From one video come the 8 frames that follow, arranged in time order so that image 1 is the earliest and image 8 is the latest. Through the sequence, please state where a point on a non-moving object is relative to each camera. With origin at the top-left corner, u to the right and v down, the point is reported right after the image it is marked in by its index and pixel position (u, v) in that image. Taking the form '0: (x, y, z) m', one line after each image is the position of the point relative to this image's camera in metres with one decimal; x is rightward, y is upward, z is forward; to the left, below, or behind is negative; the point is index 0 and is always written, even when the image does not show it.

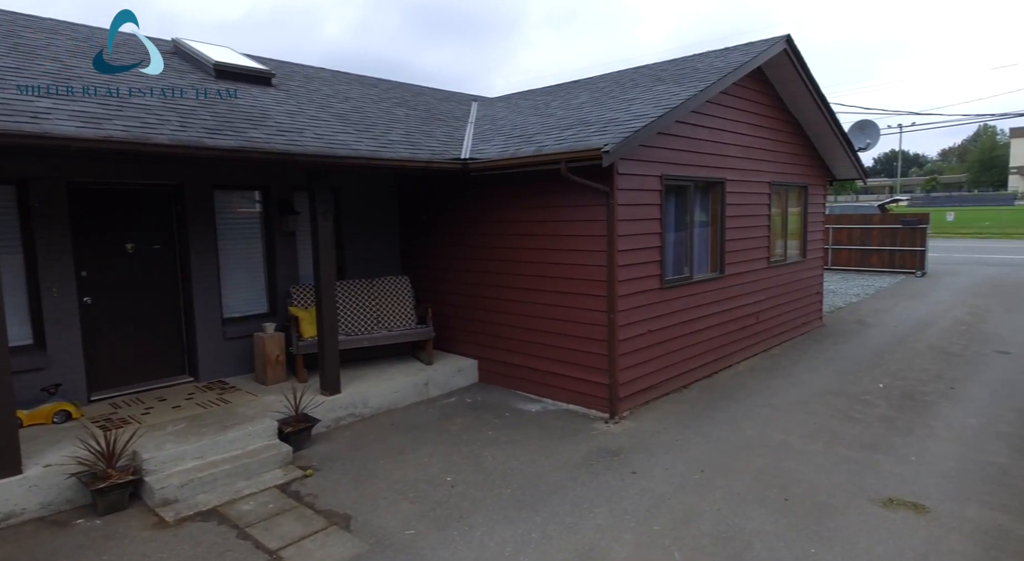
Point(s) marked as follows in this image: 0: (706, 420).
0: (+1.8, -1.3, +6.1) m
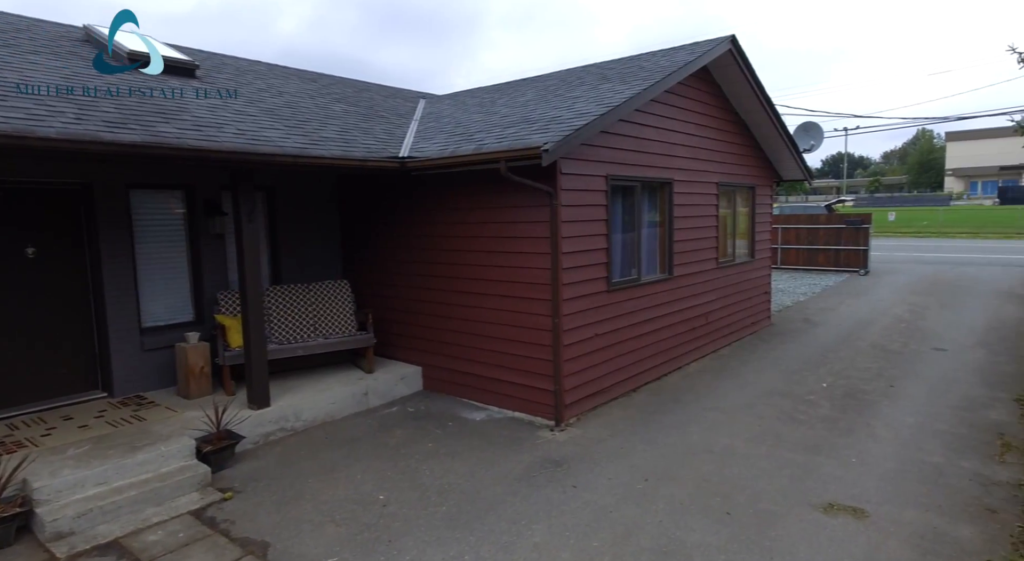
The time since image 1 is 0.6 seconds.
0: (+1.3, -1.3, +6.0) m
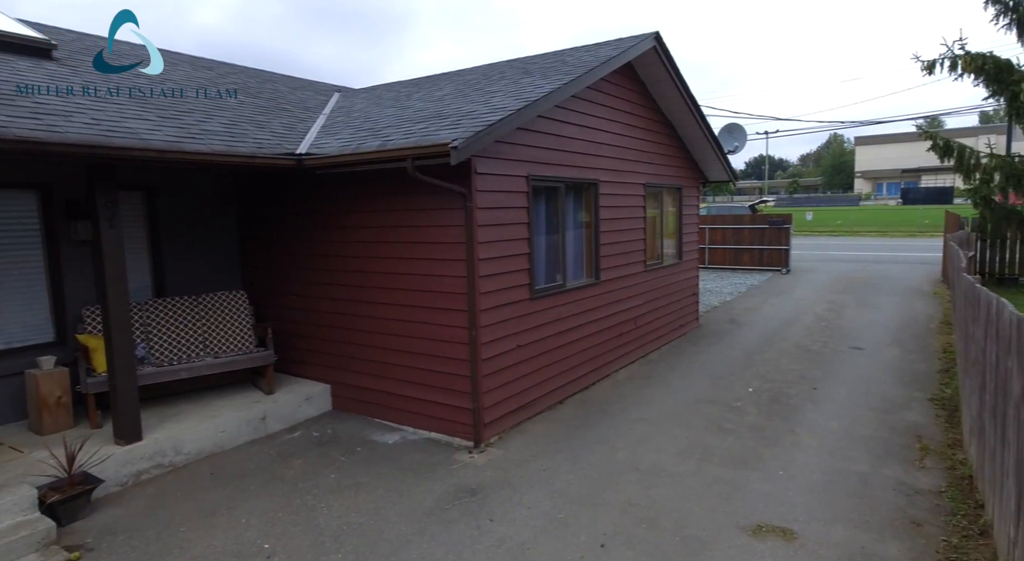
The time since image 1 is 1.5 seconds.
0: (+0.6, -1.4, +5.7) m
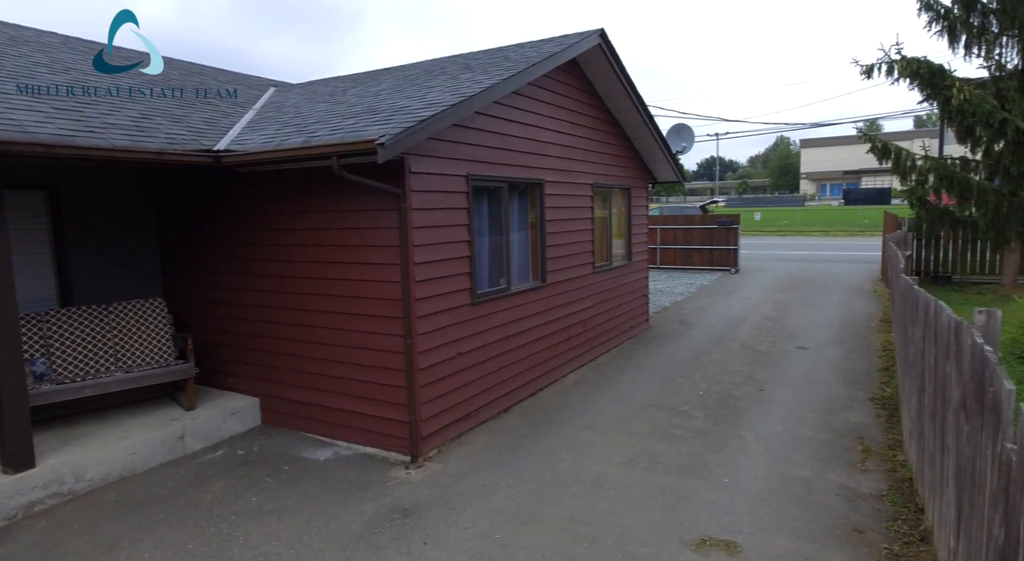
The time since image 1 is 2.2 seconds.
0: (+0.1, -1.4, +5.5) m
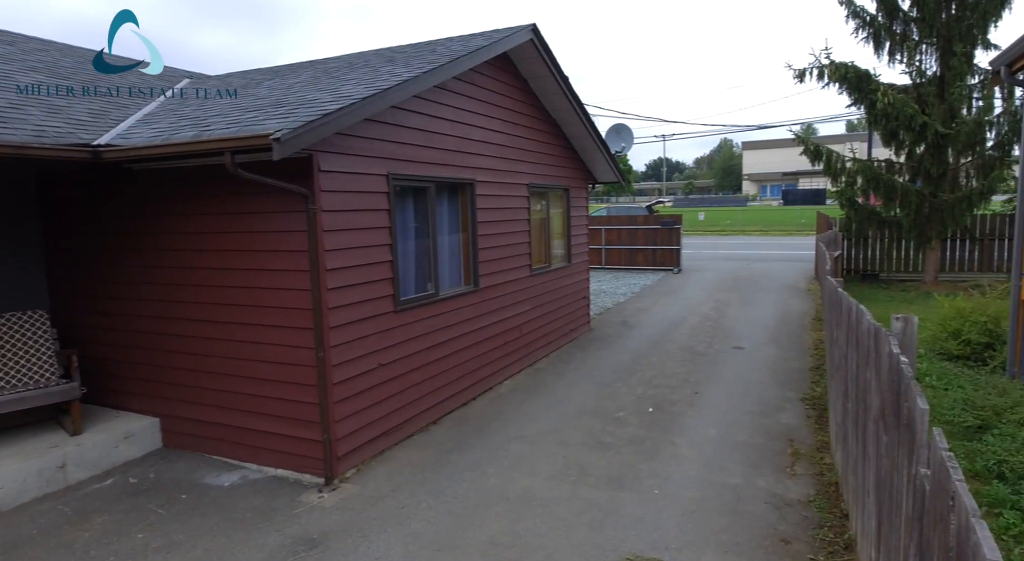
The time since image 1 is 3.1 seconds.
0: (-0.5, -1.5, +5.2) m
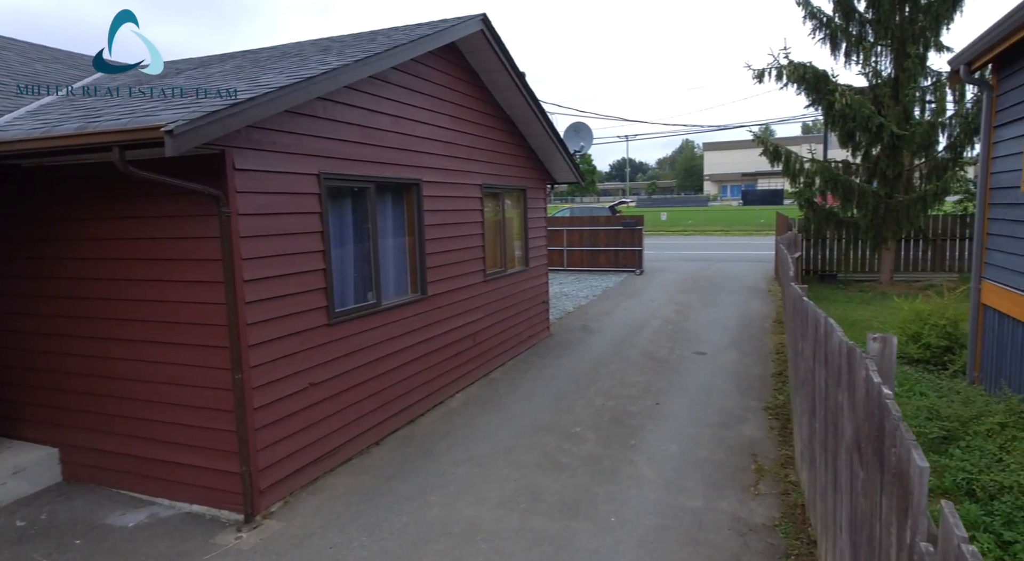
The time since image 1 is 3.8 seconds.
0: (-0.9, -1.6, +4.8) m
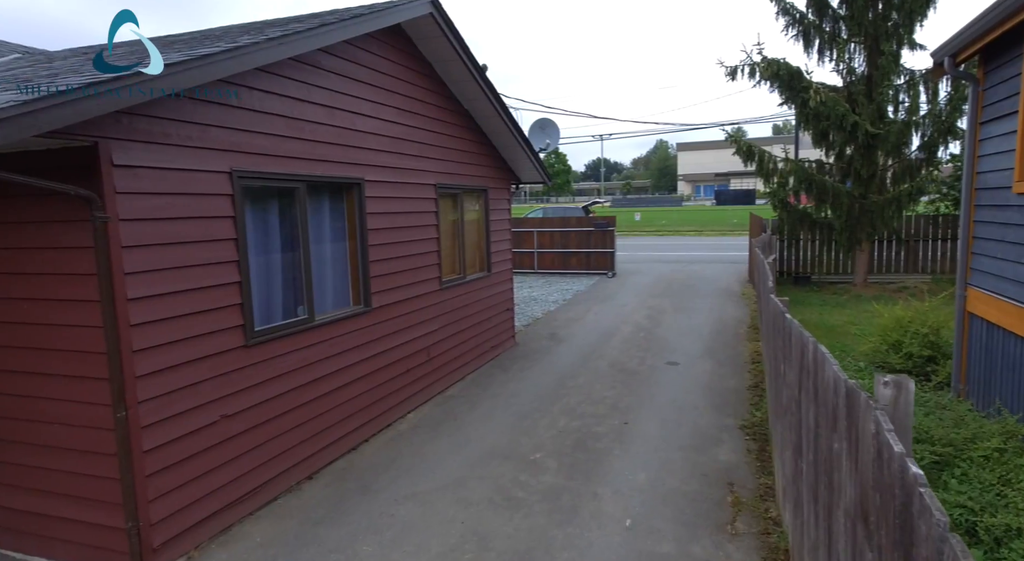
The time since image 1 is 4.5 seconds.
0: (-1.3, -1.7, +4.1) m
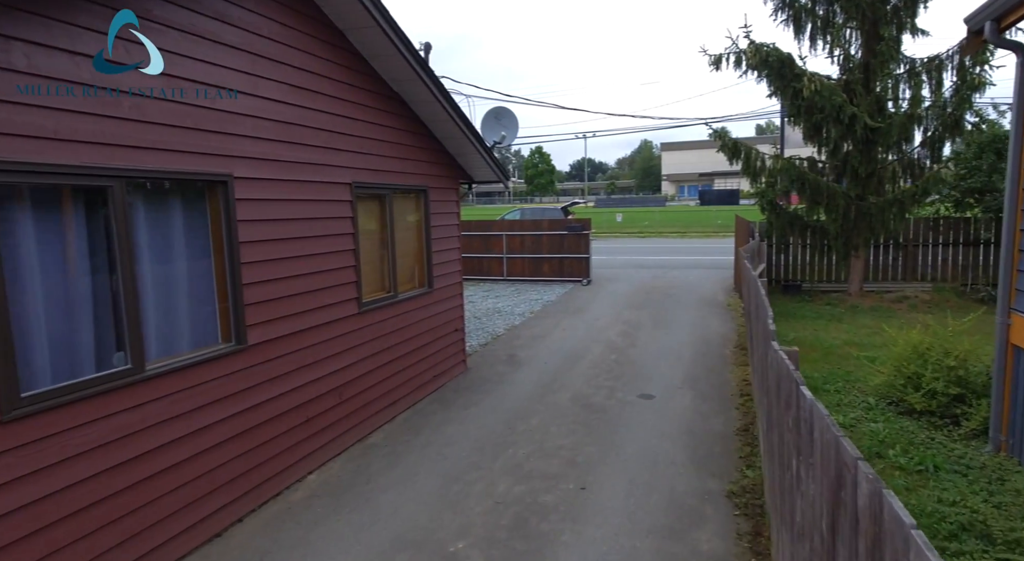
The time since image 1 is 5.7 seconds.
0: (-1.8, -1.9, +2.6) m
